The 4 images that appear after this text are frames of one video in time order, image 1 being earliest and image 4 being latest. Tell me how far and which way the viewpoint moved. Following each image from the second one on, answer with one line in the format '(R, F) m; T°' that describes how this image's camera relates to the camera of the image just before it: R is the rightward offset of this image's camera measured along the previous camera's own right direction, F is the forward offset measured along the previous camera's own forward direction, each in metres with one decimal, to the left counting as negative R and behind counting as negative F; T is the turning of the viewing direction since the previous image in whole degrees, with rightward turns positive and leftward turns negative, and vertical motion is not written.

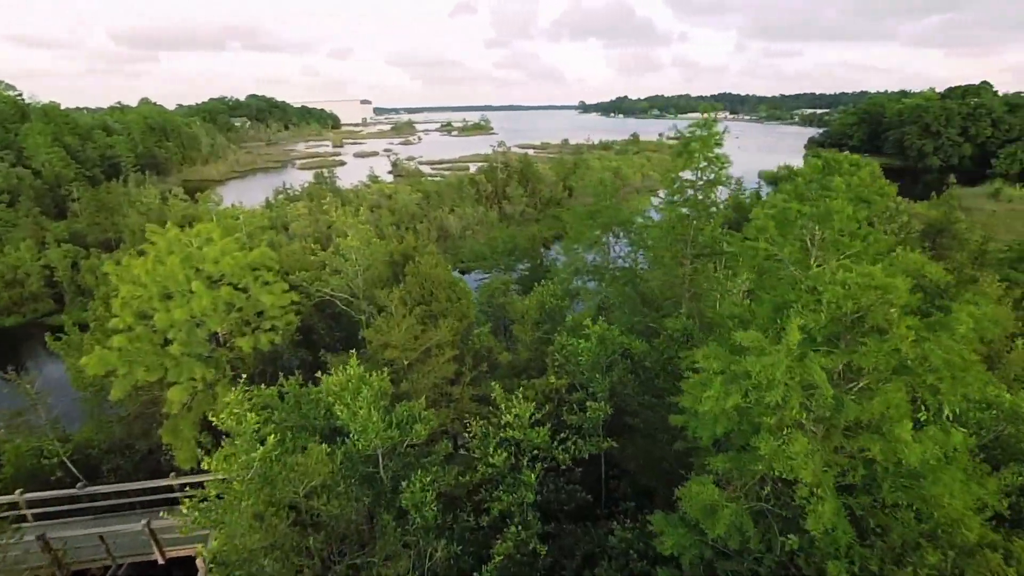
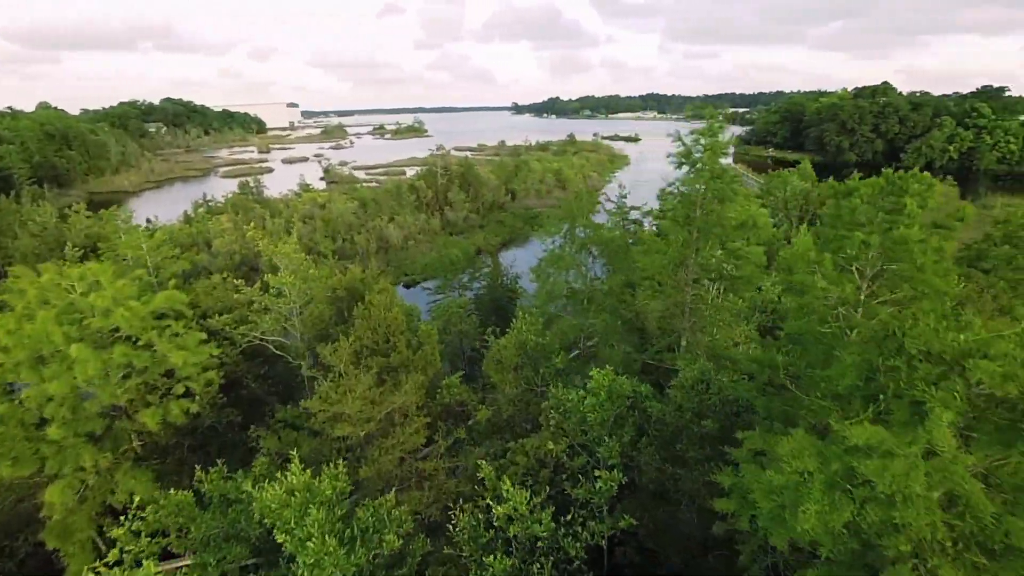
(-0.5, +1.6) m; +6°
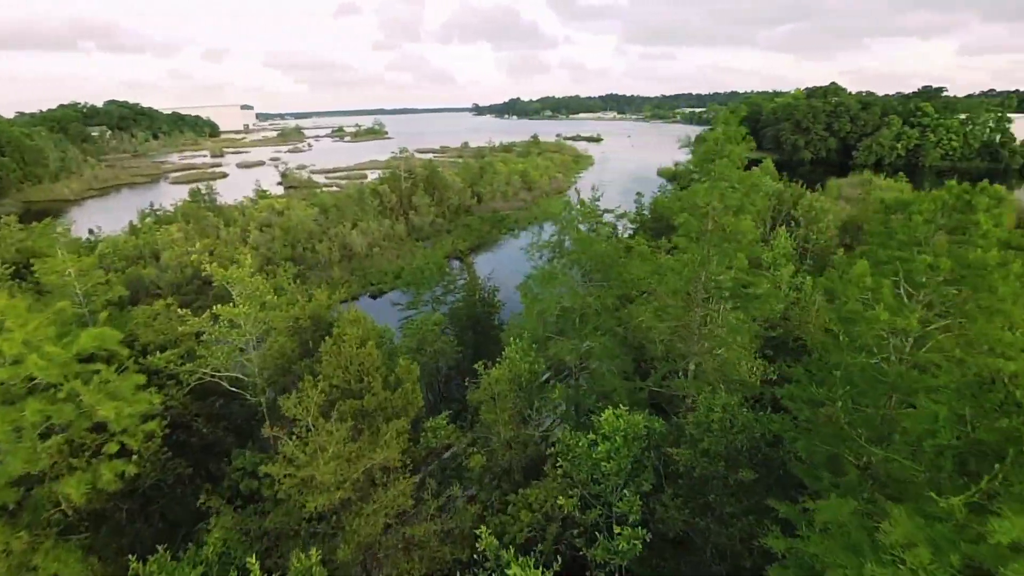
(-0.3, +0.9) m; +4°
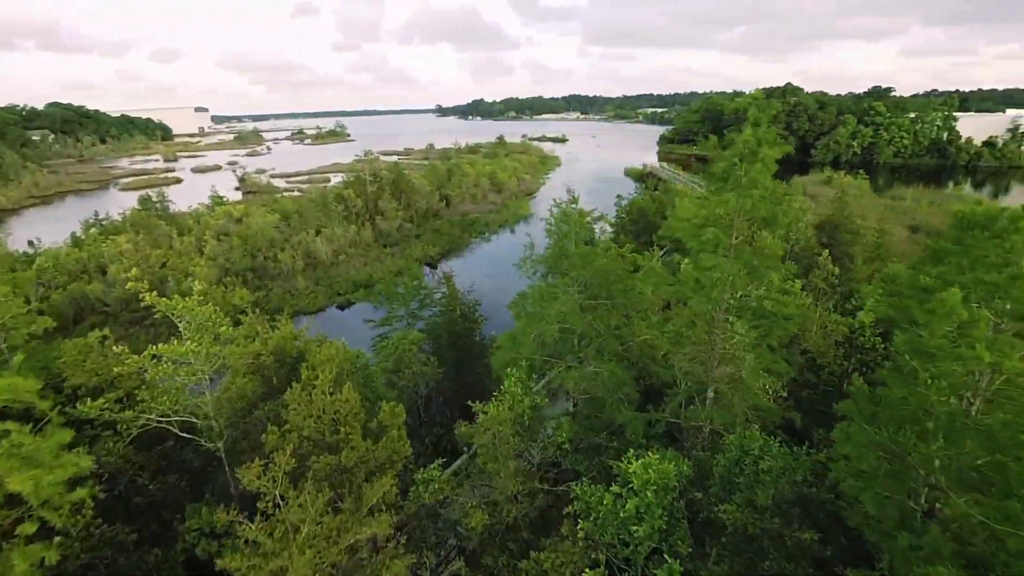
(-0.4, +1.0) m; +3°
